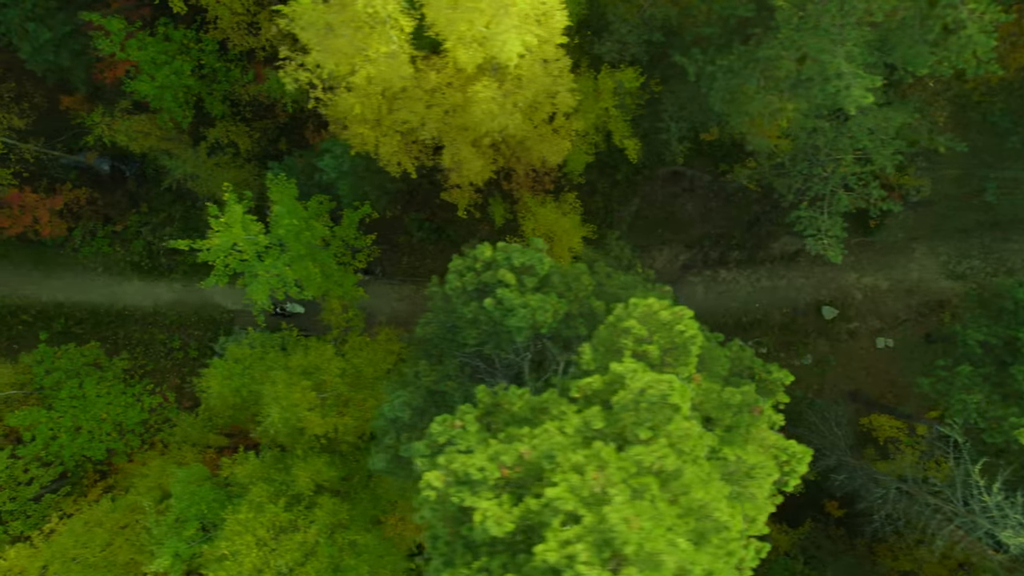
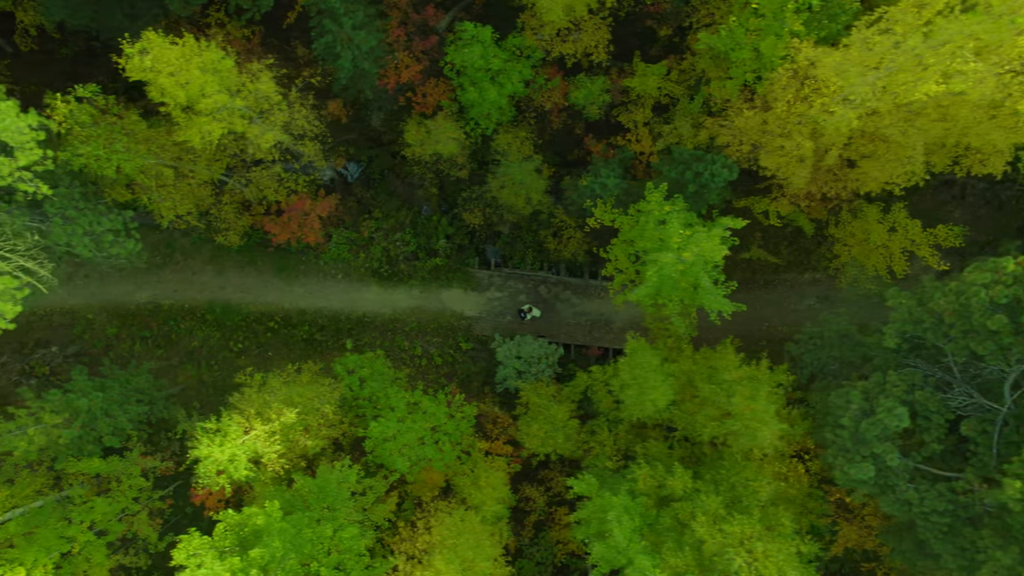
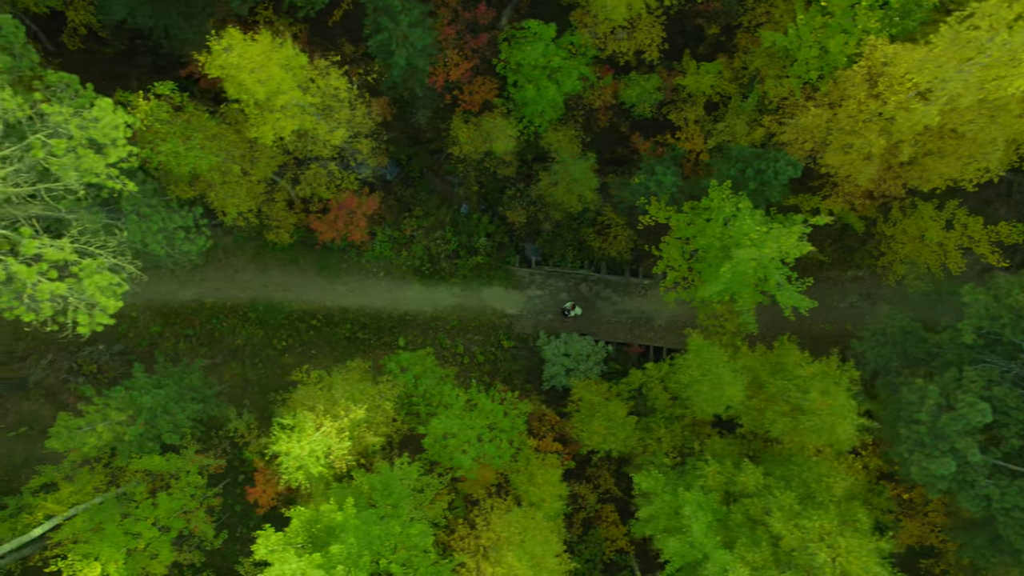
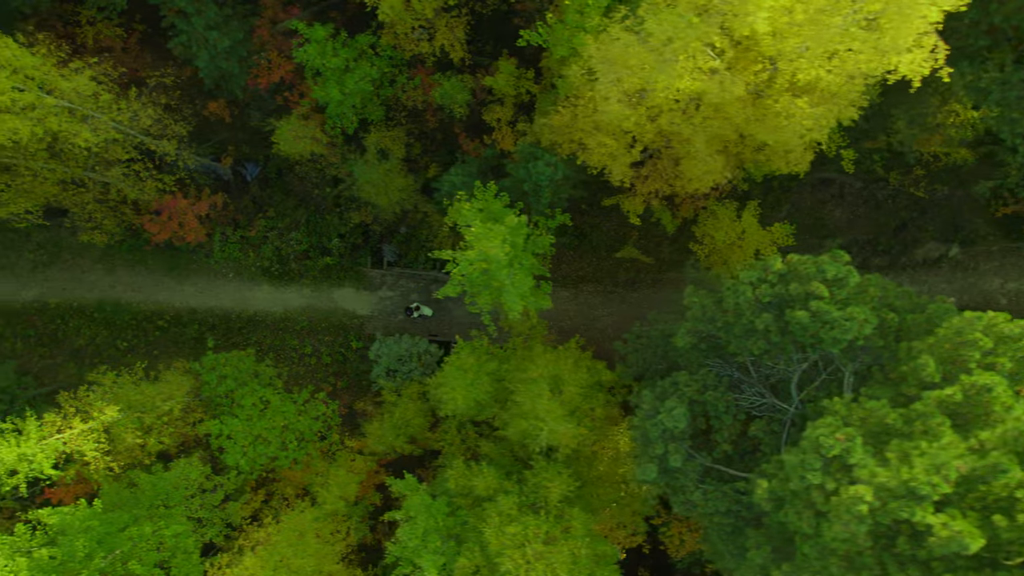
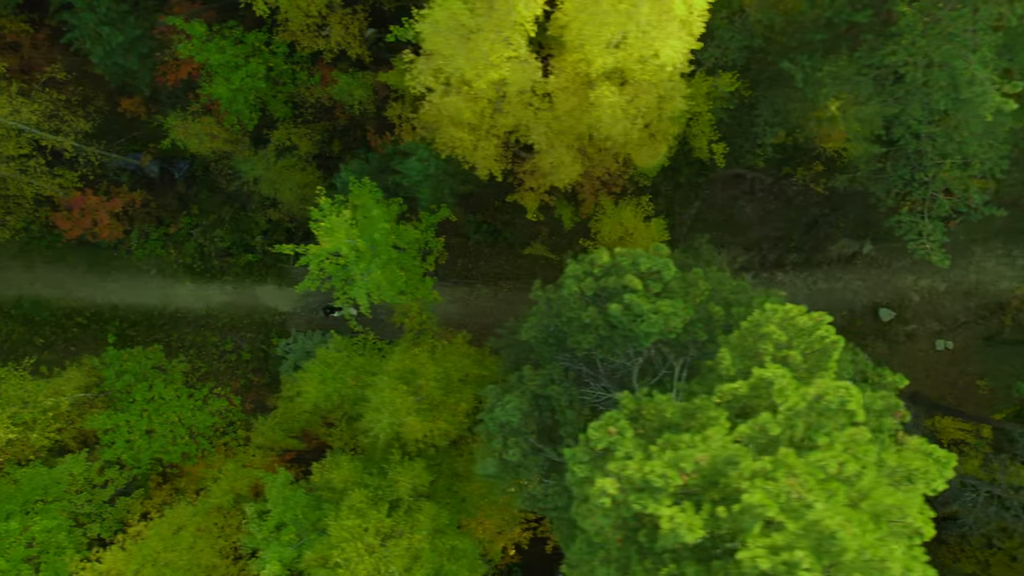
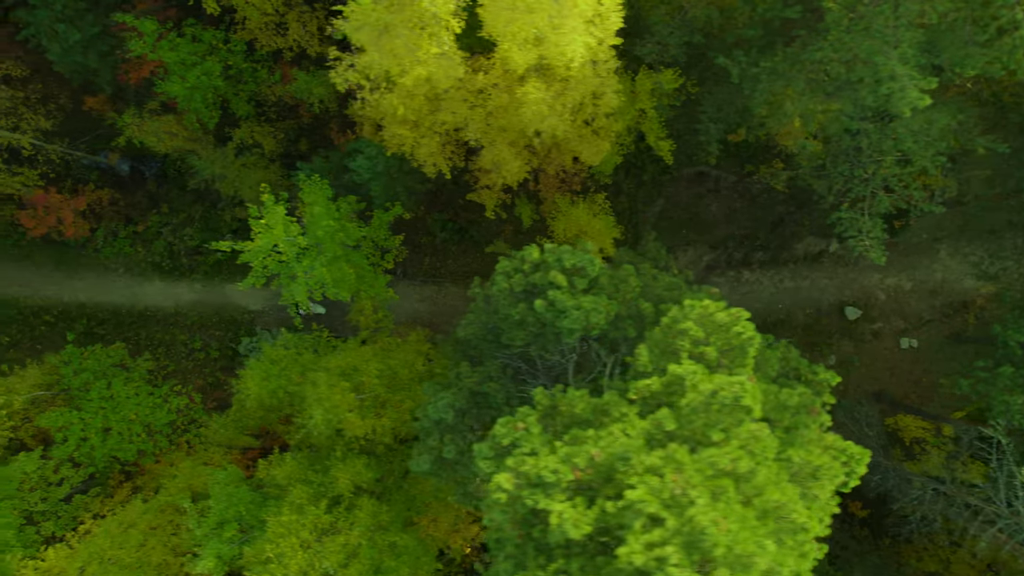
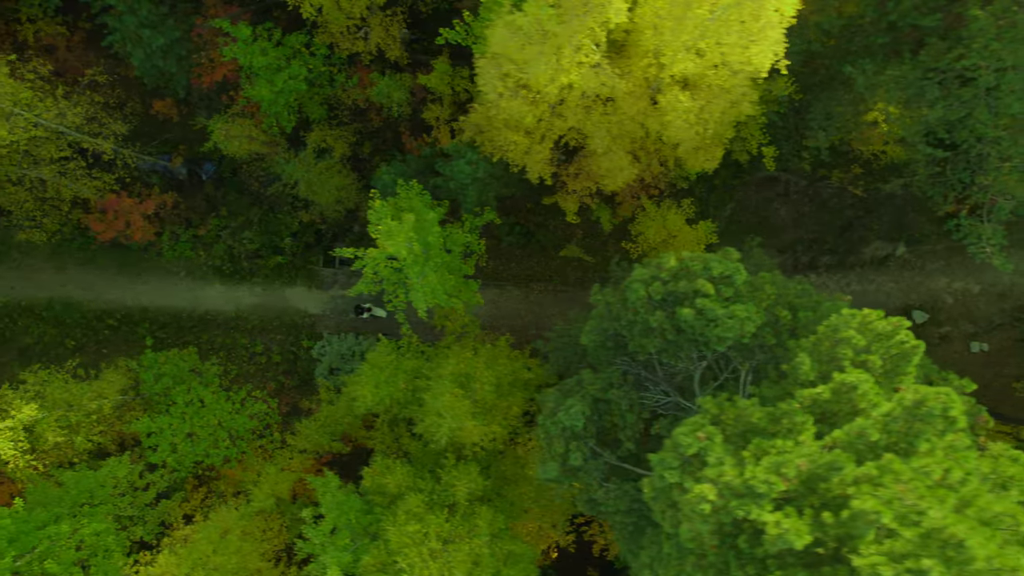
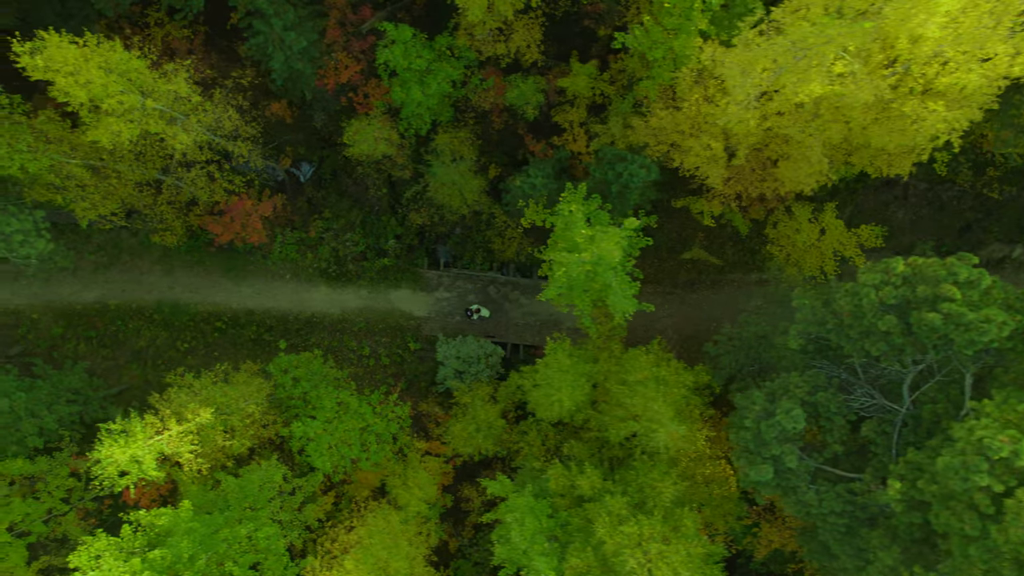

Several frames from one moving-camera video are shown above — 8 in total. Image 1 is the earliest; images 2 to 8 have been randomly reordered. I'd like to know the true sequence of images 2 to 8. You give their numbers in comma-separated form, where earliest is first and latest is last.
6, 5, 7, 4, 8, 2, 3
